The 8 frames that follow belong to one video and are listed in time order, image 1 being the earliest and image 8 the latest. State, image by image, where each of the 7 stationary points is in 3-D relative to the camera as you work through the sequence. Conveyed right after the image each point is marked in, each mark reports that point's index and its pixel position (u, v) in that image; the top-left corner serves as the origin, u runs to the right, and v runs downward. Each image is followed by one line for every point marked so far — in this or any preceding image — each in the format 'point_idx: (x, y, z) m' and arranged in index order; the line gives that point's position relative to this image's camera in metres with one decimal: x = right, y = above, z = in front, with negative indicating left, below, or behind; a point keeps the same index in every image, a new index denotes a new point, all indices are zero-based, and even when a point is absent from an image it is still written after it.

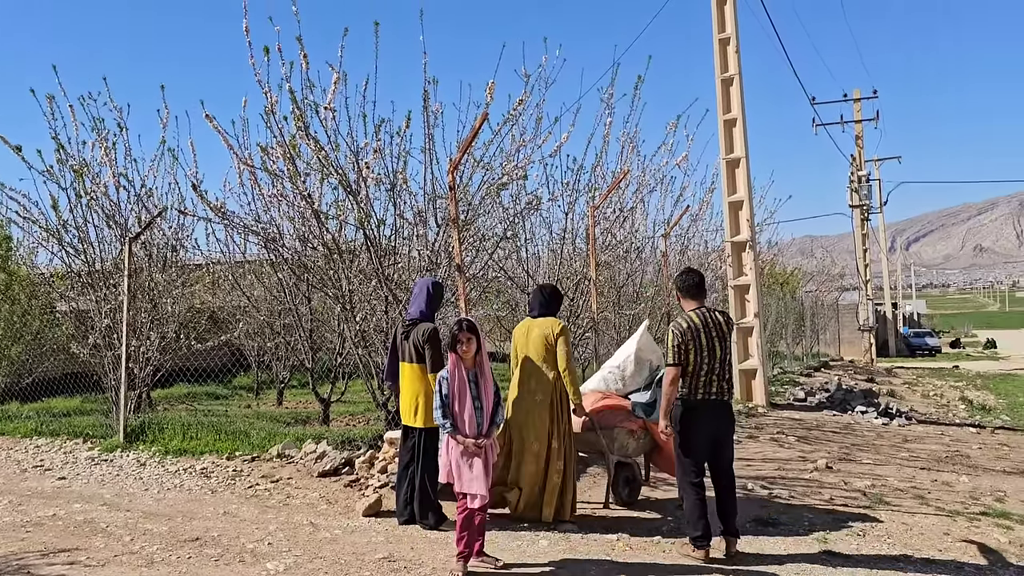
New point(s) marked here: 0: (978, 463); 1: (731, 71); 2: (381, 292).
0: (+4.9, -1.8, +8.9) m
1: (+3.0, +2.9, +11.5) m
2: (-1.1, 0.0, +6.9) m
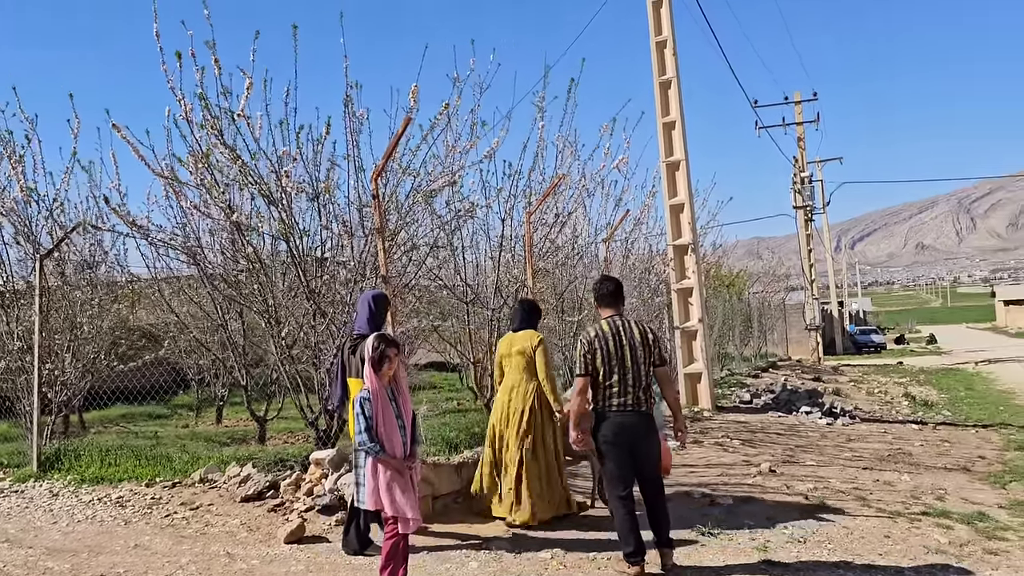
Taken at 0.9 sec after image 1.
0: (+4.3, -1.8, +9.0) m
1: (+2.1, +2.9, +11.5) m
2: (-1.6, -0.1, +6.6) m
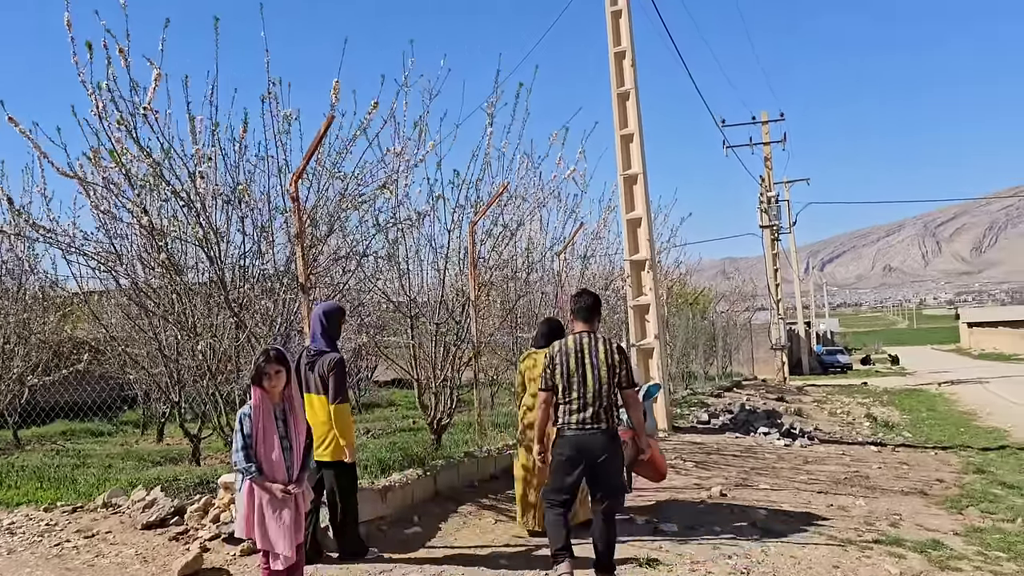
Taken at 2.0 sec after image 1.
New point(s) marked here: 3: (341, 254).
0: (+3.7, -2.0, +8.7) m
1: (+1.5, +2.7, +11.2) m
2: (-2.1, -0.2, +6.2) m
3: (-1.3, +0.3, +6.8) m
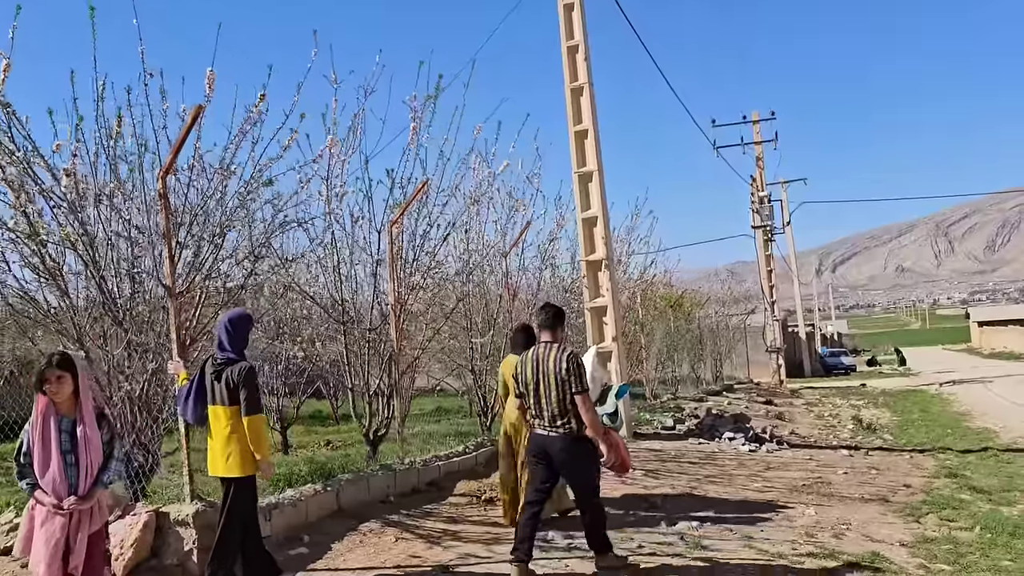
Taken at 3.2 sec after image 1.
0: (+3.1, -2.0, +8.2) m
1: (+0.9, +2.7, +10.8) m
2: (-2.7, -0.3, +5.8) m
3: (-2.0, +0.2, +6.4) m
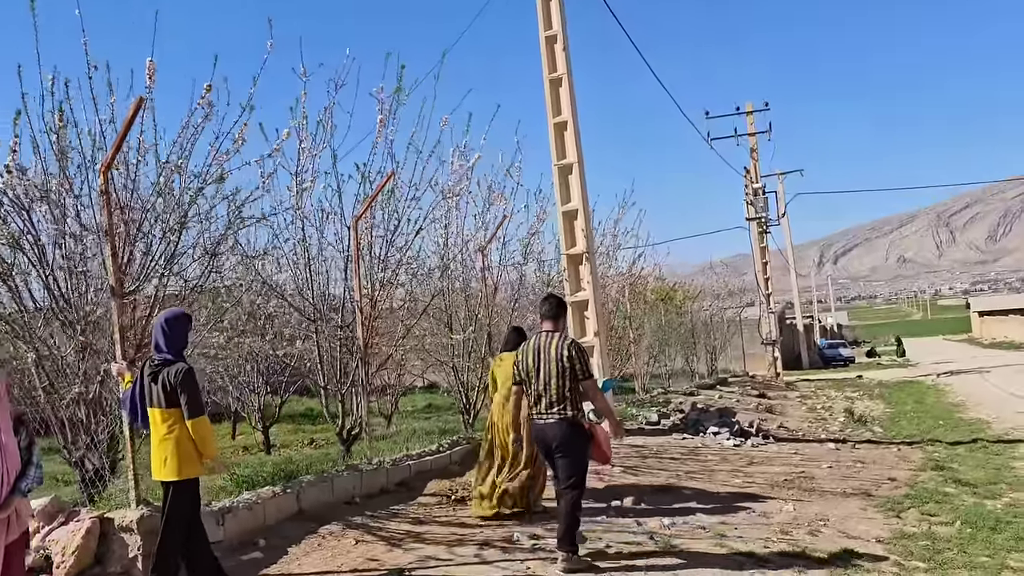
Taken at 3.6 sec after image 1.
0: (+2.9, -1.9, +8.1) m
1: (+0.6, +2.7, +10.7) m
2: (-3.0, -0.3, +5.7) m
3: (-2.2, +0.2, +6.2) m
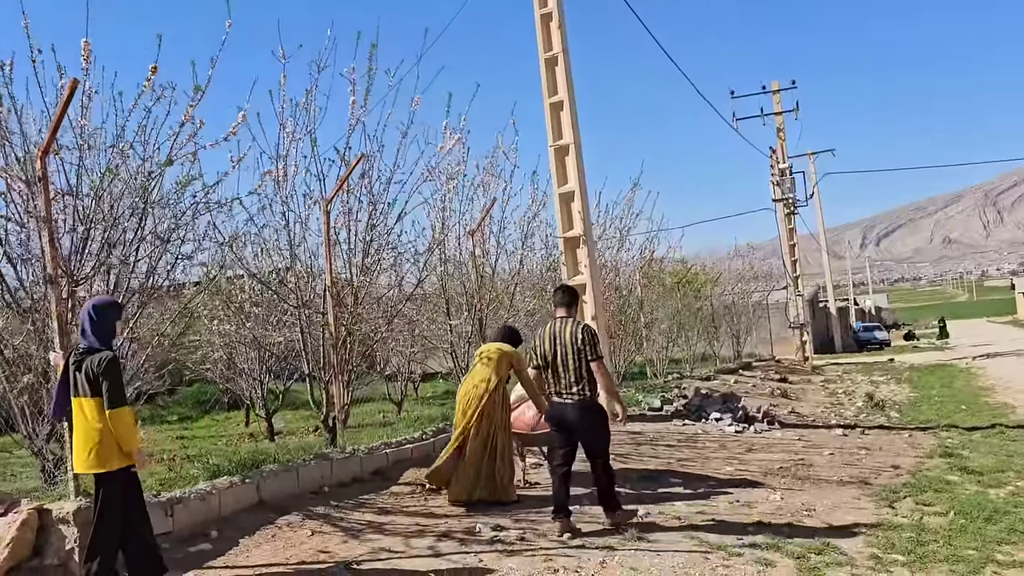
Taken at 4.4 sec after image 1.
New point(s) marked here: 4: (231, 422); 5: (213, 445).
0: (+2.8, -1.7, +7.8) m
1: (+0.5, +2.9, +10.4) m
2: (-3.2, -0.2, +5.6) m
3: (-2.4, +0.3, +6.1) m
4: (-5.6, -2.7, +17.0) m
5: (-4.1, -2.1, +11.6) m
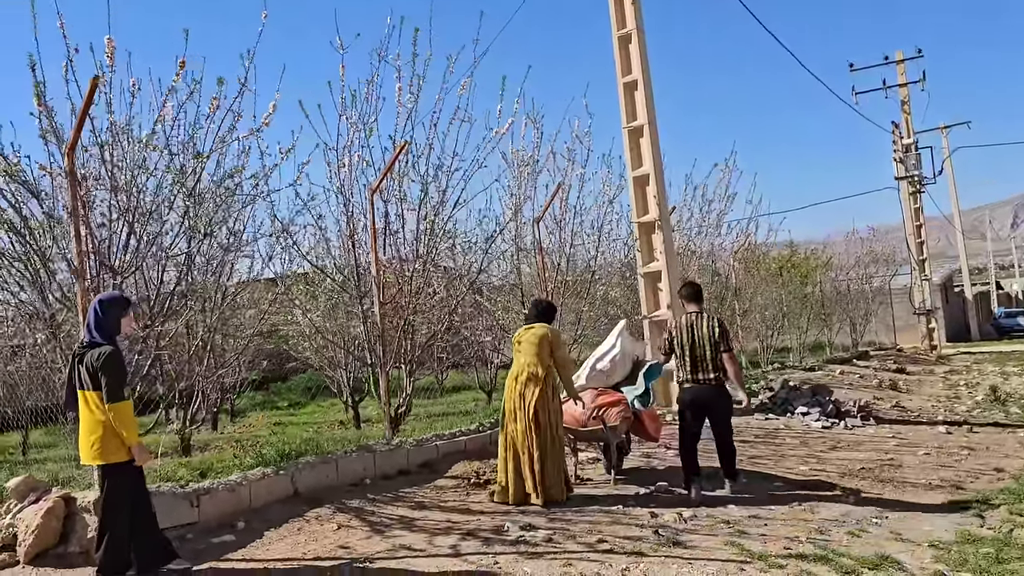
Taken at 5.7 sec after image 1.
0: (+3.3, -1.6, +7.2) m
1: (+1.4, +3.1, +10.0) m
2: (-3.0, -0.1, +5.8) m
3: (-2.1, +0.4, +6.2) m
4: (-3.7, -2.5, +17.5) m
5: (-3.0, -2.0, +11.9) m
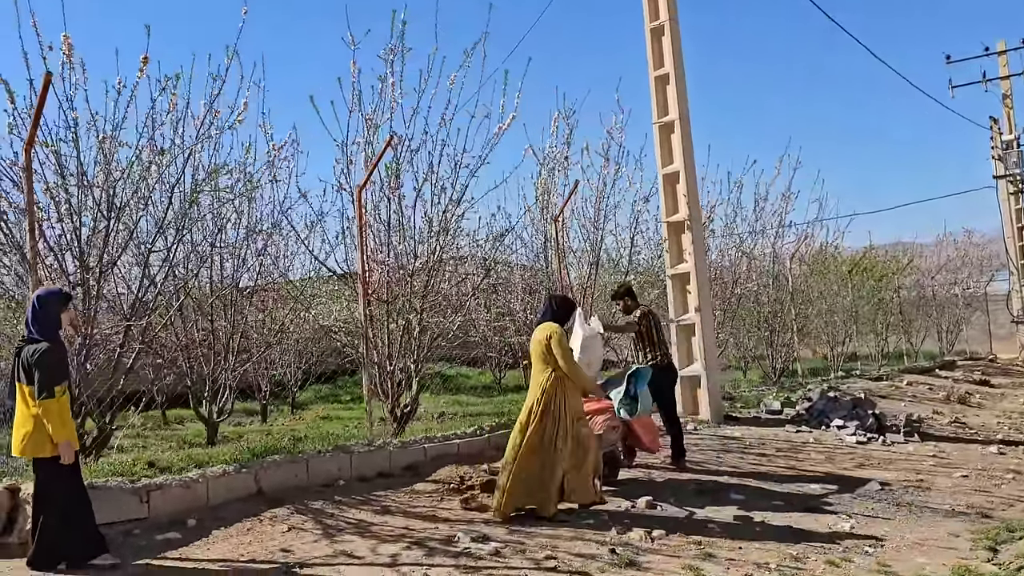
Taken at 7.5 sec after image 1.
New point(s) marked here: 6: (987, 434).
0: (+3.2, -1.6, +6.6) m
1: (+1.7, +3.0, +9.6) m
2: (-3.1, -0.1, +6.0) m
3: (-2.3, +0.4, +6.3) m
4: (-2.6, -2.4, +17.6) m
5: (-2.5, -2.0, +12.0) m
6: (+5.5, -1.7, +9.8) m
